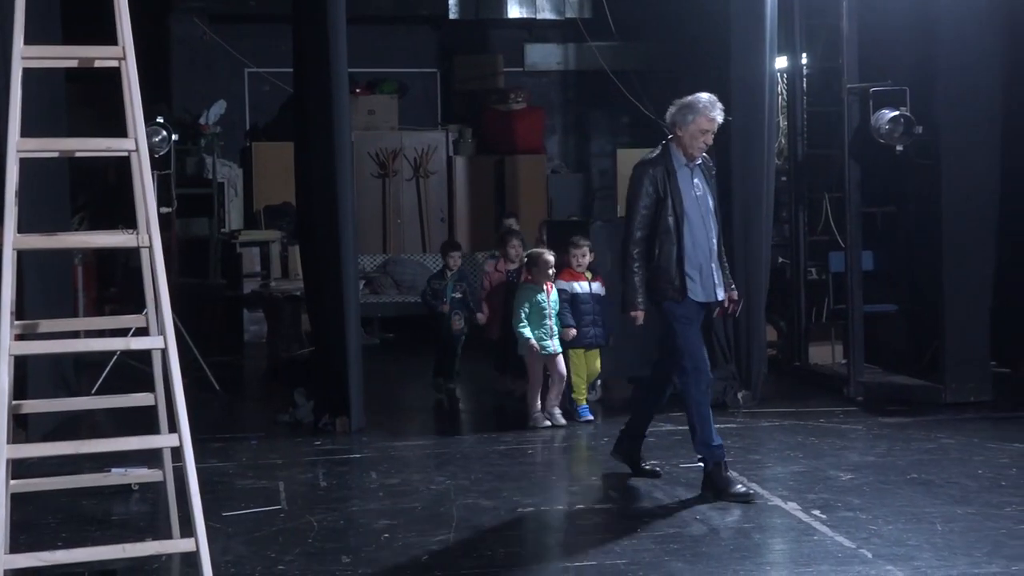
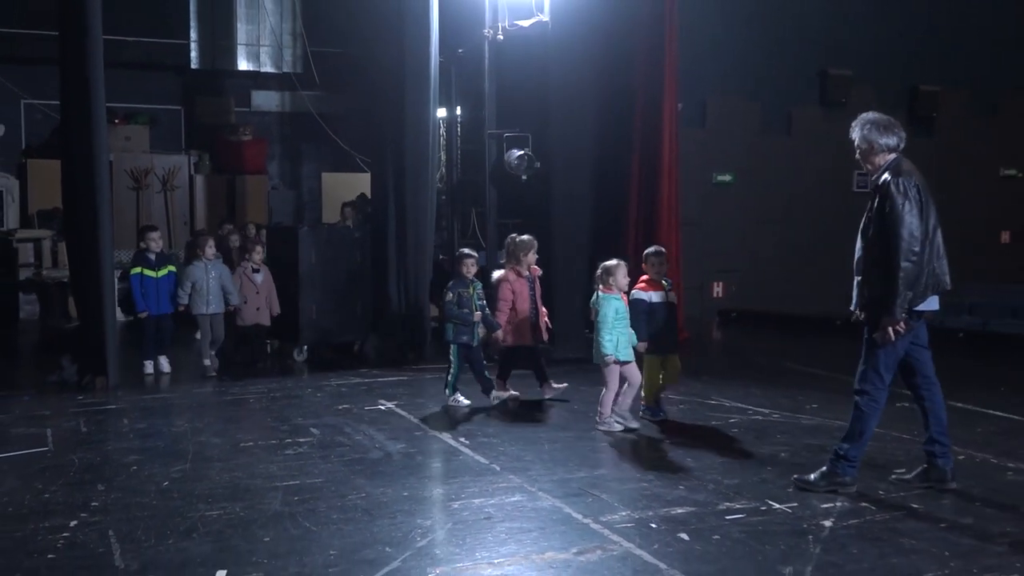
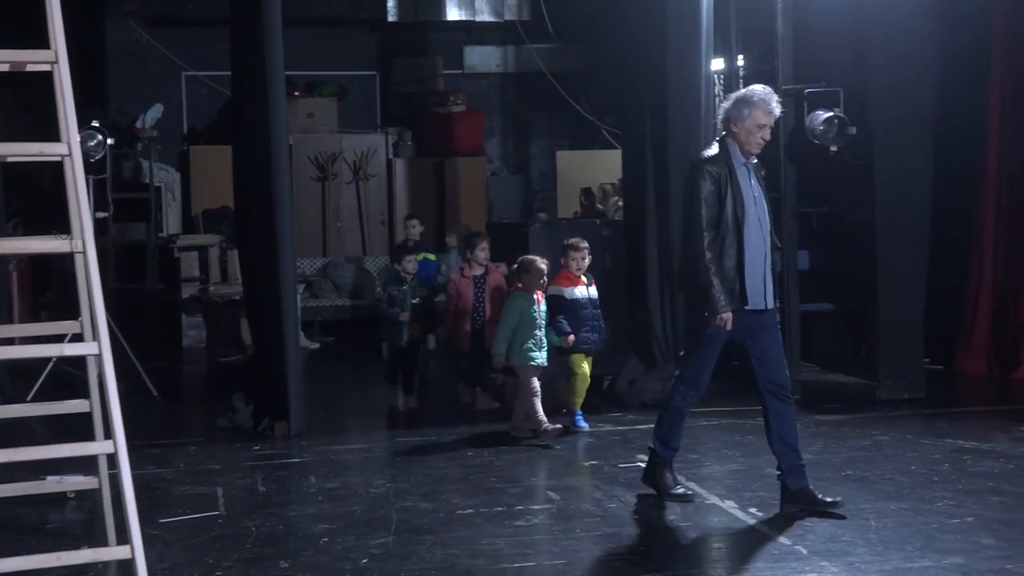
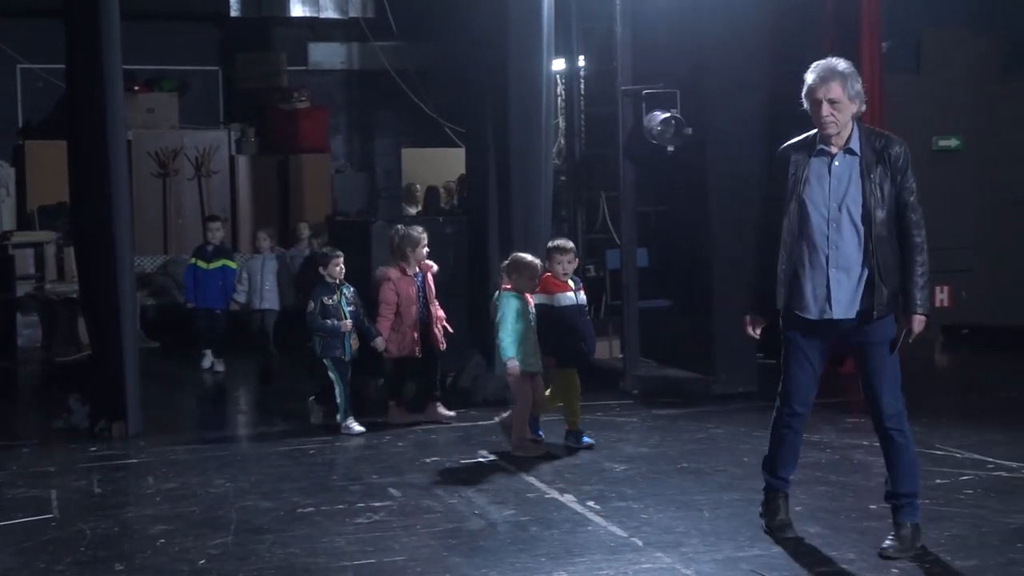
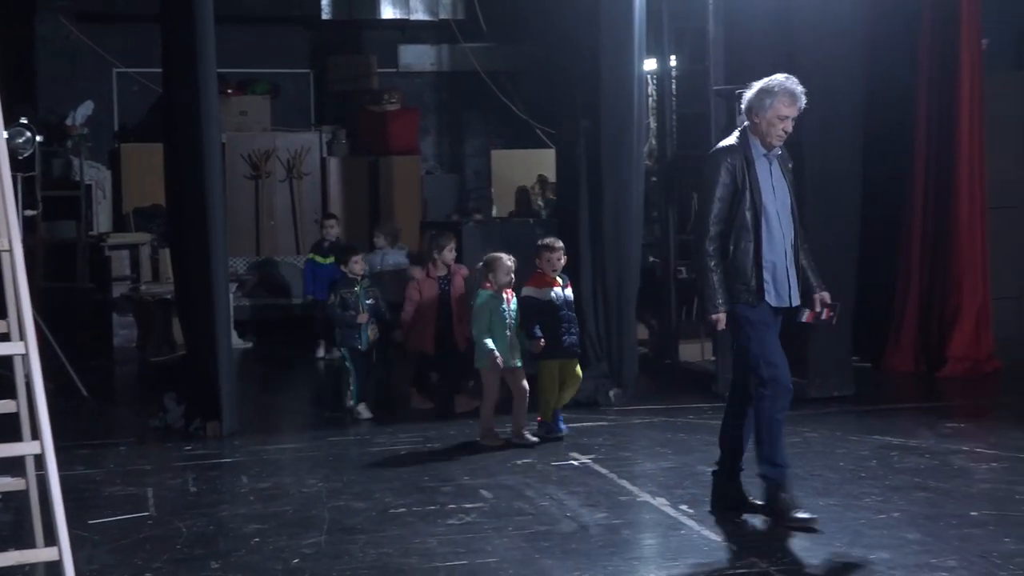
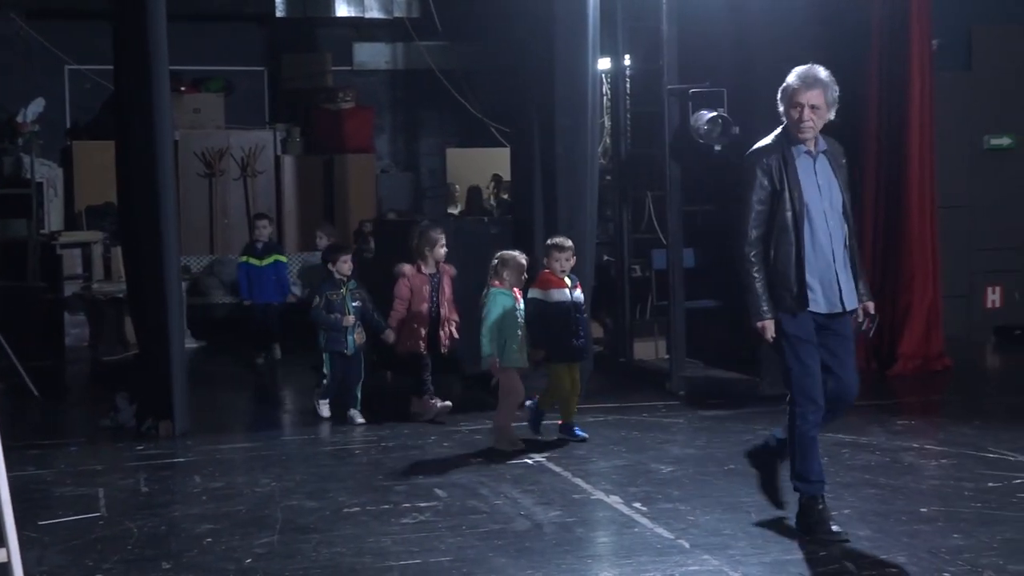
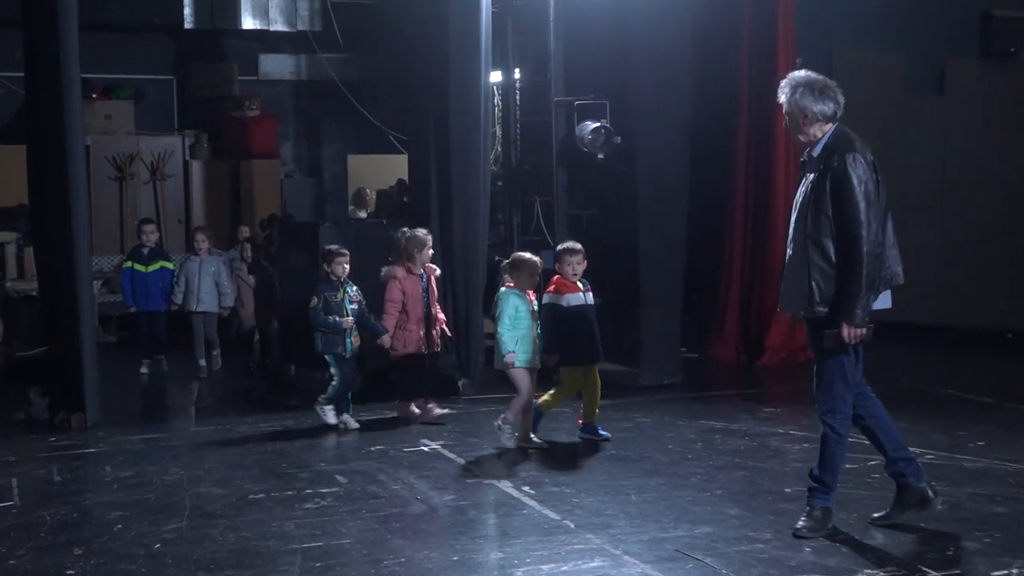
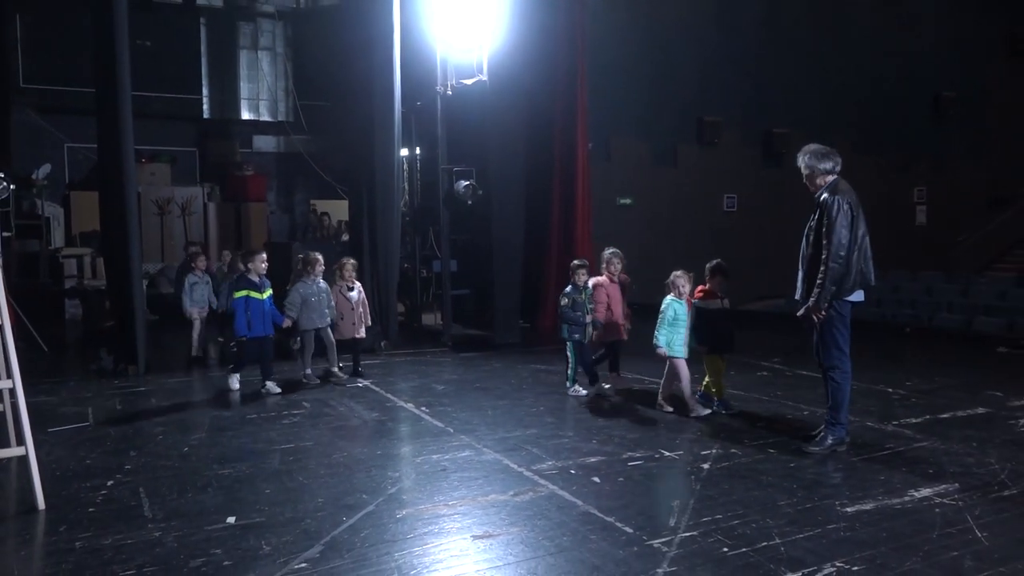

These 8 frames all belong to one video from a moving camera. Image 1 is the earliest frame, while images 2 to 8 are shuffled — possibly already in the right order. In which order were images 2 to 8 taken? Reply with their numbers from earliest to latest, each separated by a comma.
3, 5, 6, 4, 7, 2, 8
